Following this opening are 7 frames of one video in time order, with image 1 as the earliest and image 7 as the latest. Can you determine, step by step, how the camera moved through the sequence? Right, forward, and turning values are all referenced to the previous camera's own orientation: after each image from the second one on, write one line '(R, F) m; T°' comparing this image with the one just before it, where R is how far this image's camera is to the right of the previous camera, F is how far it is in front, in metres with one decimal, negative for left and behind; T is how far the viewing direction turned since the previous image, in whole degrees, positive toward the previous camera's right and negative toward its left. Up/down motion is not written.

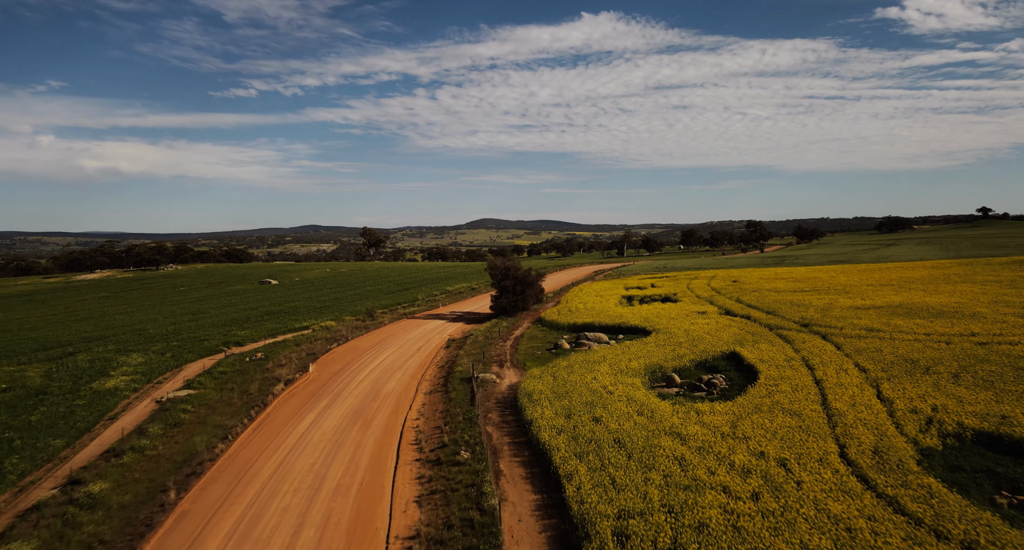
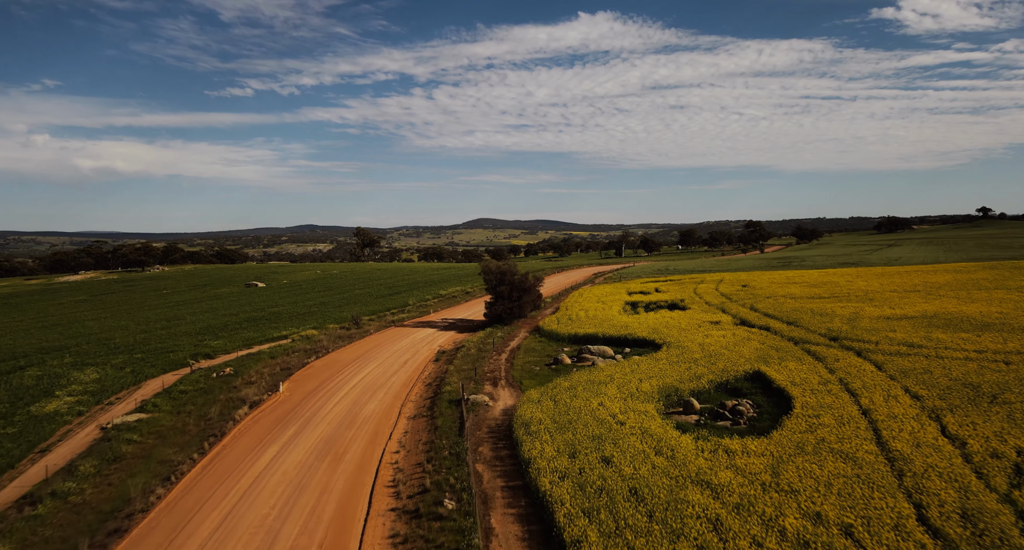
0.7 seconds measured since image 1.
(+0.1, +3.2) m; 0°
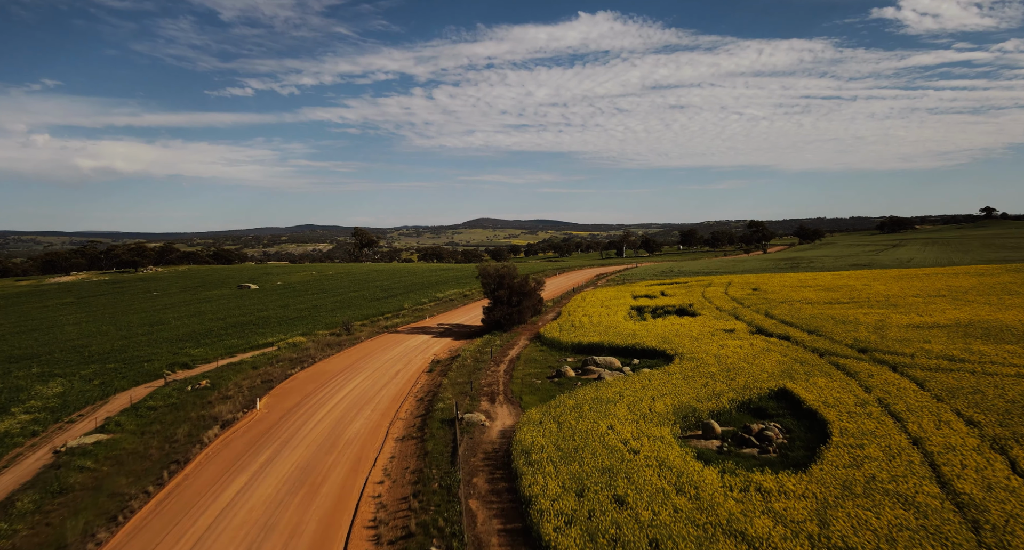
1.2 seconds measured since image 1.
(+0.1, +2.3) m; 0°
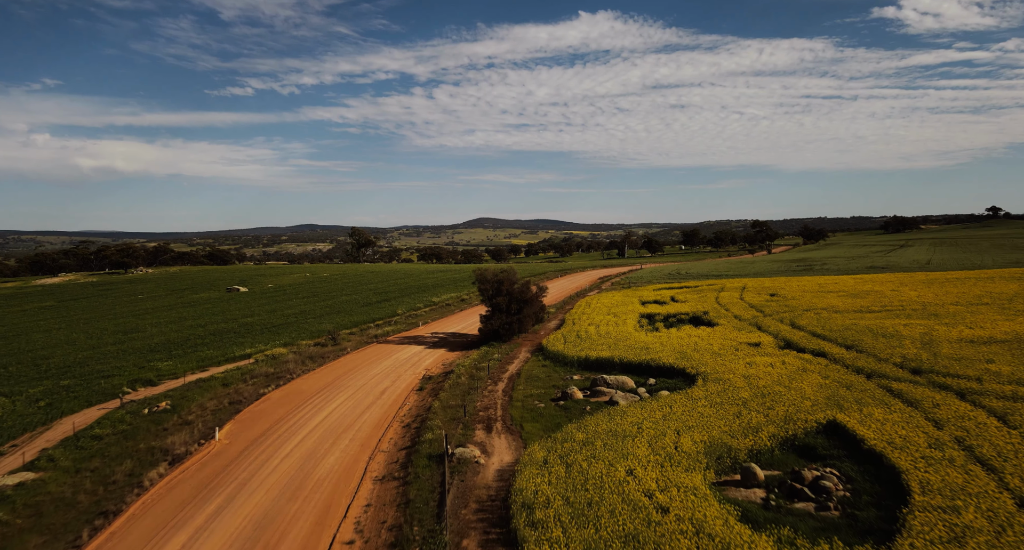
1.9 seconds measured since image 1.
(0.0, +3.4) m; 0°
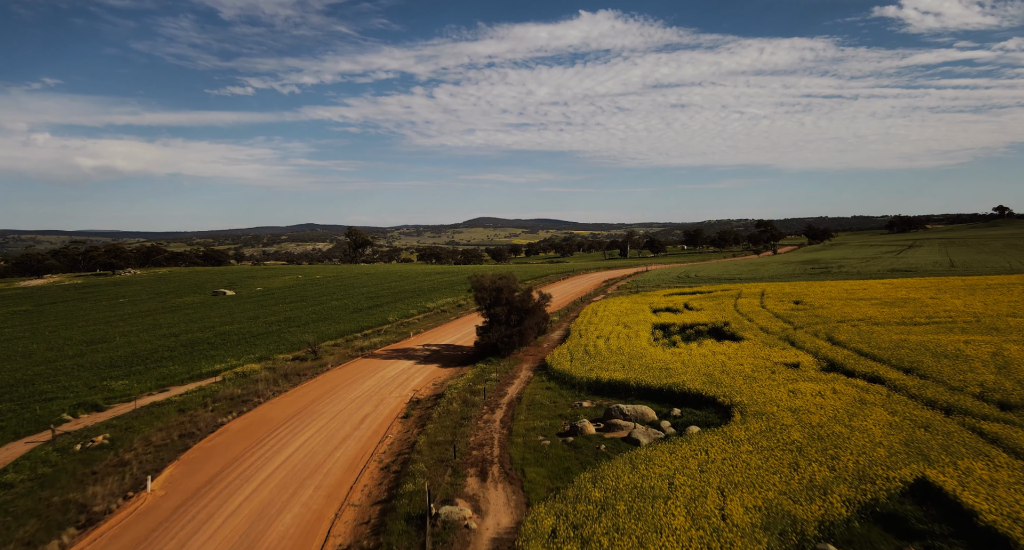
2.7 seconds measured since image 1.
(0.0, +3.9) m; 0°
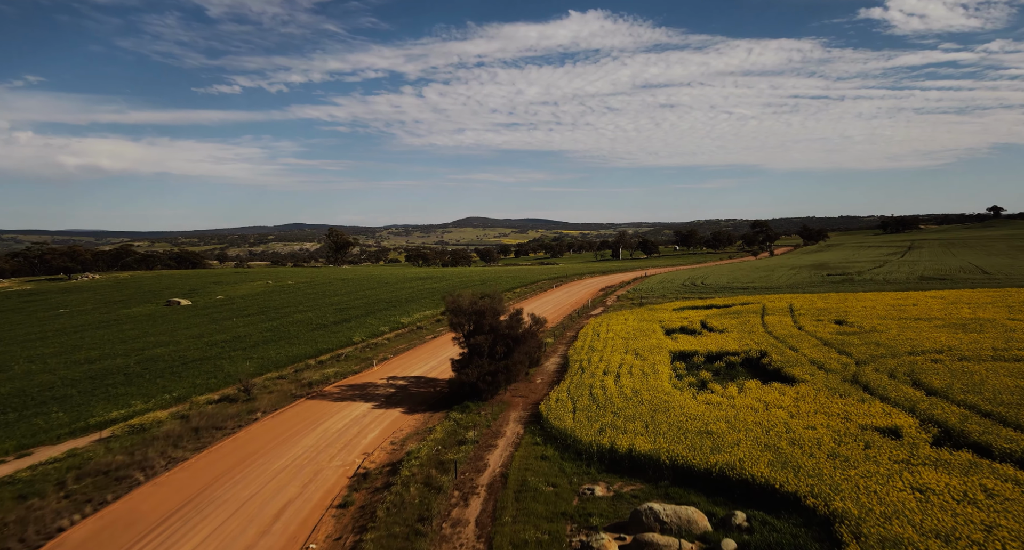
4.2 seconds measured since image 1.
(+0.3, +7.4) m; +1°
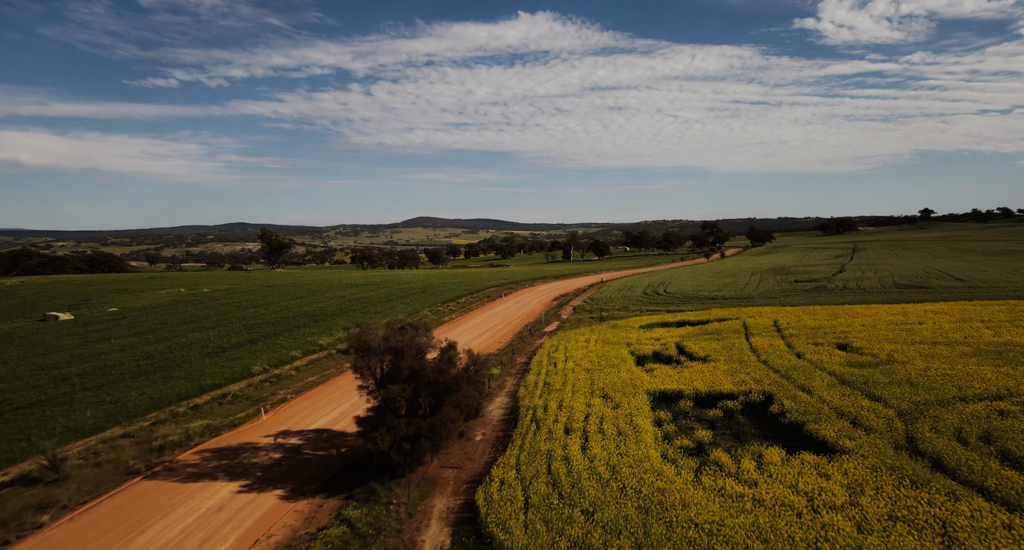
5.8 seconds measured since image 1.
(+0.9, +7.6) m; +5°
